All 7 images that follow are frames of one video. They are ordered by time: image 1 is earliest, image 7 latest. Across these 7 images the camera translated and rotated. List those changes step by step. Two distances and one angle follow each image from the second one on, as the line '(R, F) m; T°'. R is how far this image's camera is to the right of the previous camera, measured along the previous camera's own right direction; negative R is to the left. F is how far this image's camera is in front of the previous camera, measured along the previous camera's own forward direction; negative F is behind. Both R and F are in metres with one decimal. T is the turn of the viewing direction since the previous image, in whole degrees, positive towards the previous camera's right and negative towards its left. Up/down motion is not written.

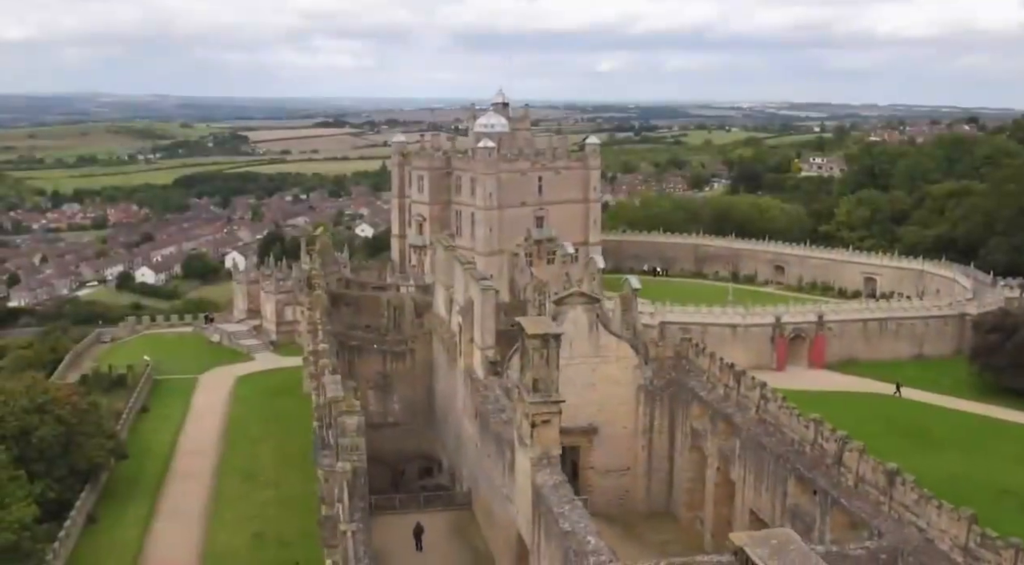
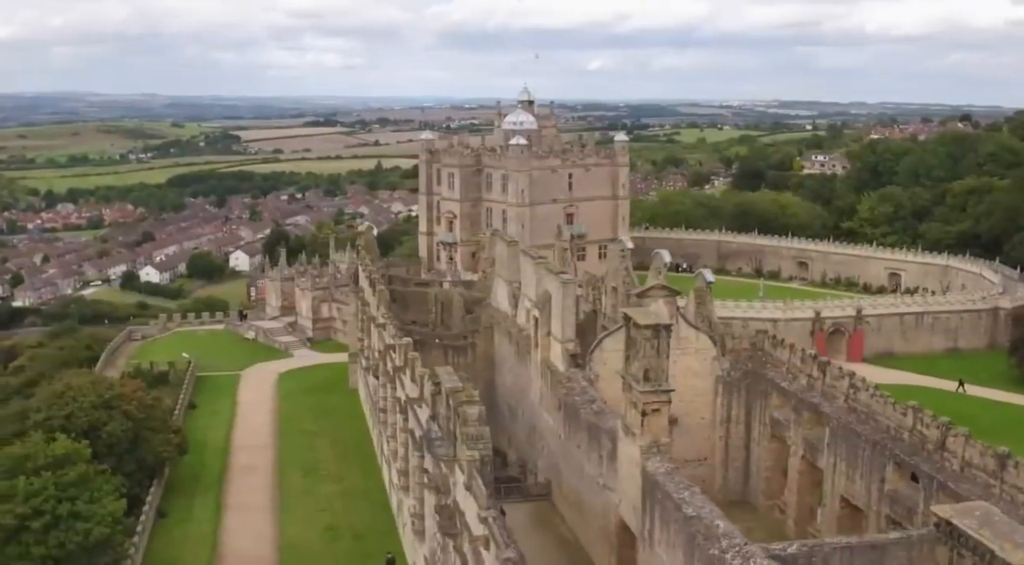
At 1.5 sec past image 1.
(-2.5, -0.4) m; 0°
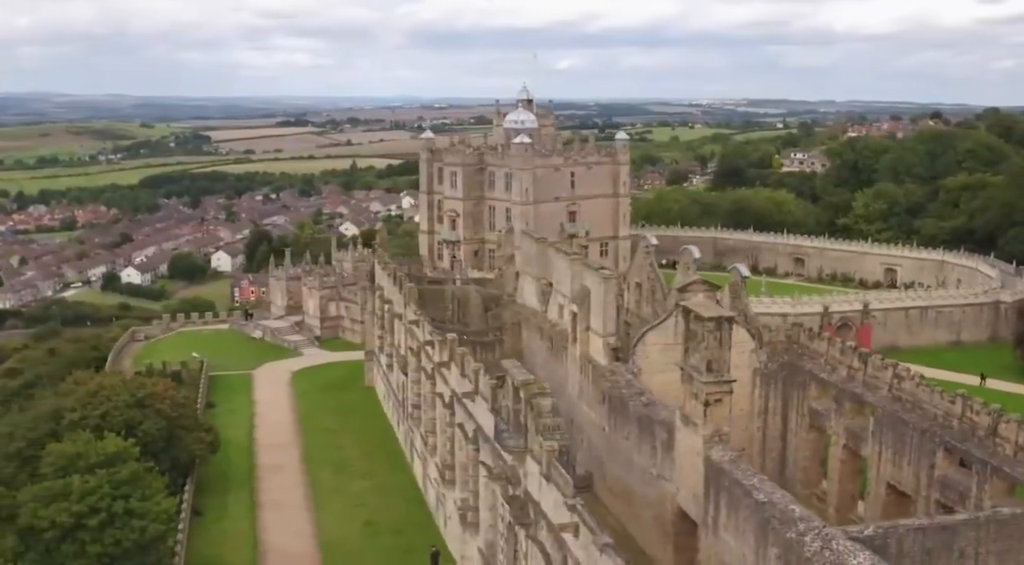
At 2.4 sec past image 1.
(-2.0, -0.4) m; +2°
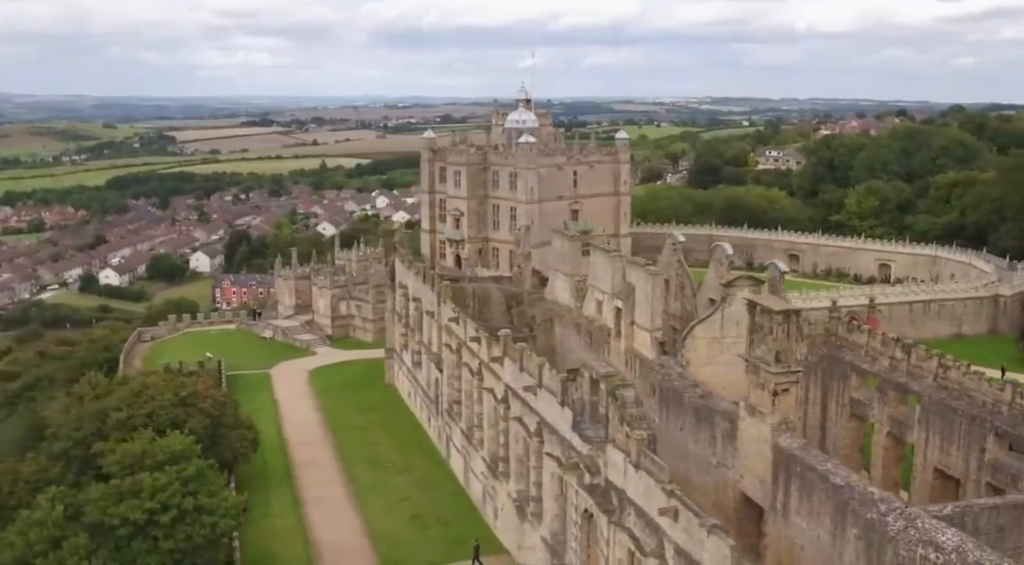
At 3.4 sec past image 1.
(-2.4, -0.7) m; +2°
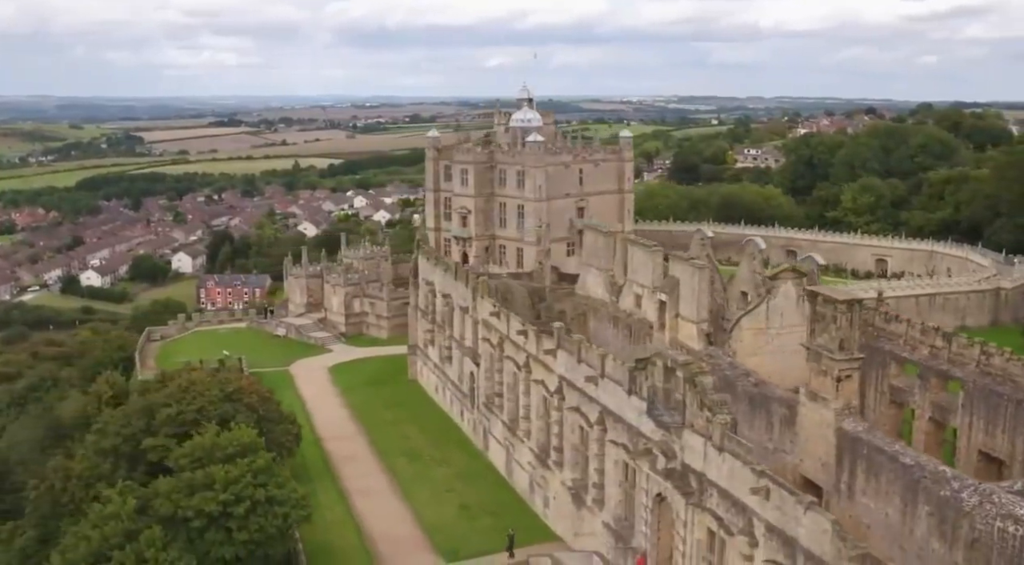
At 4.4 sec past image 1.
(-2.4, -0.7) m; +2°
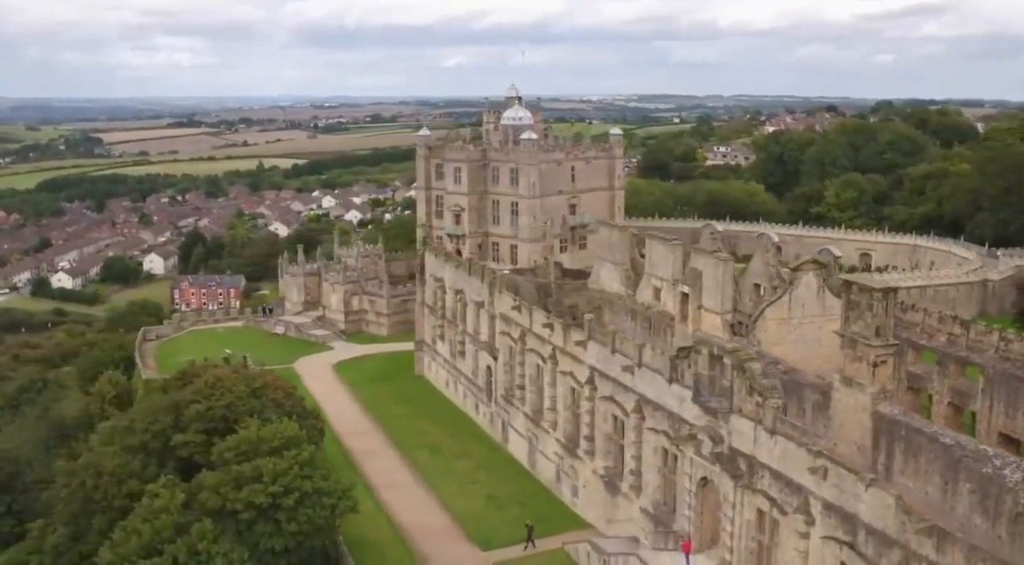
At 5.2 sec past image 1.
(-2.0, -0.6) m; +2°
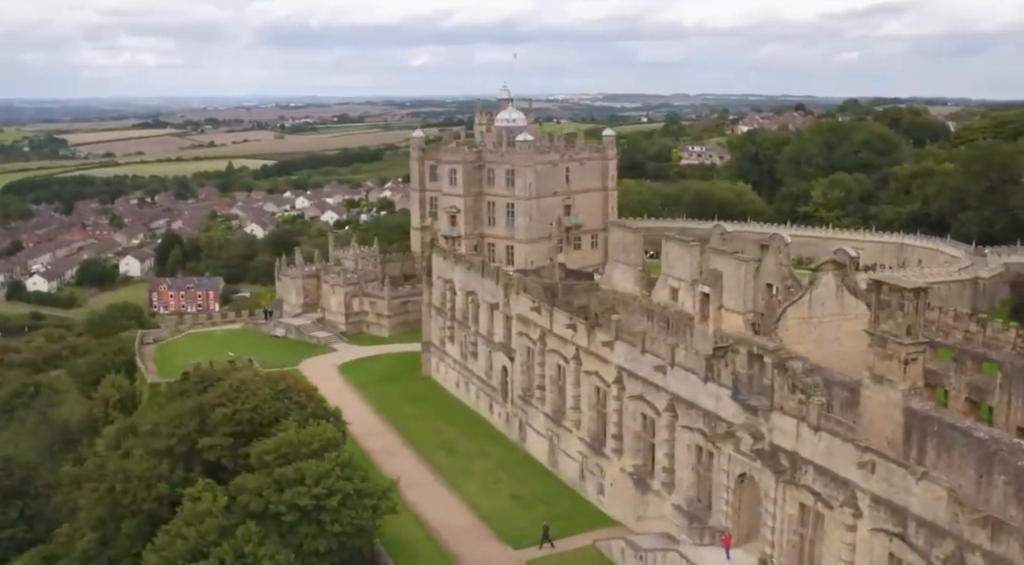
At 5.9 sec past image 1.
(-1.8, -0.4) m; +2°
